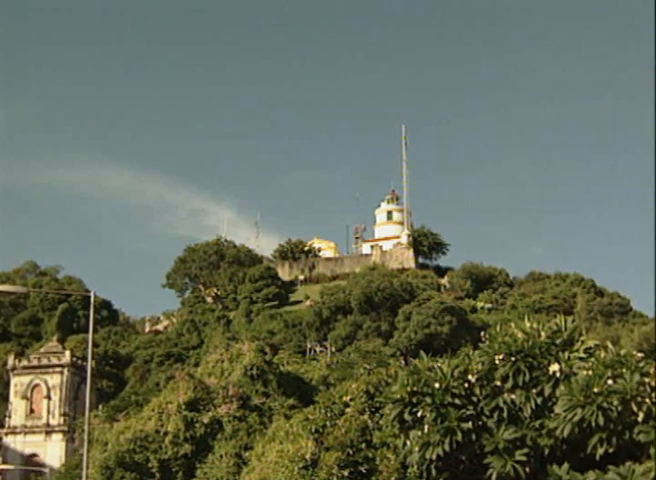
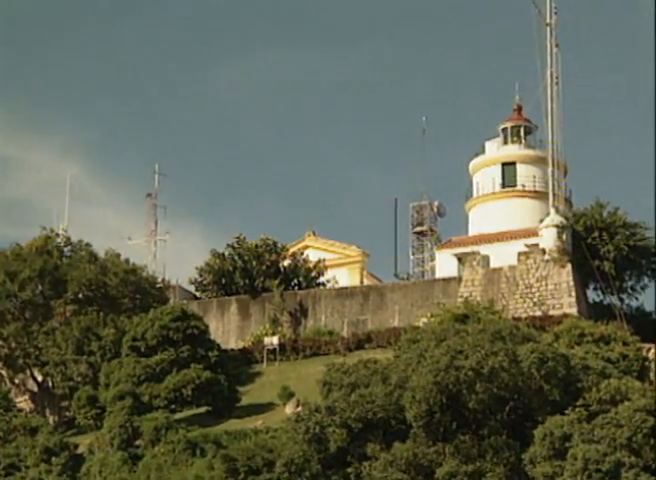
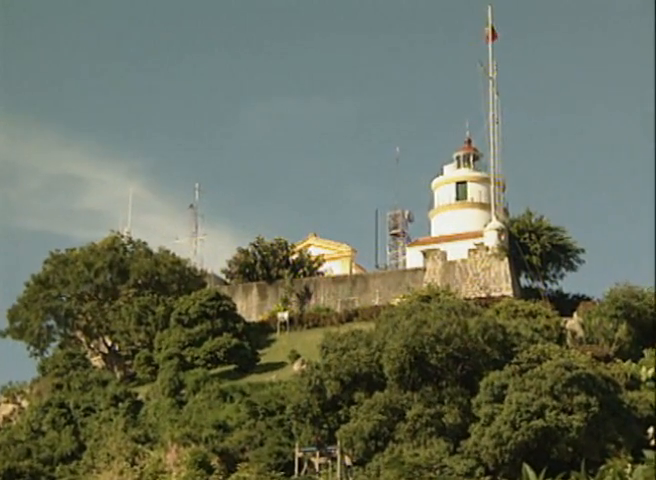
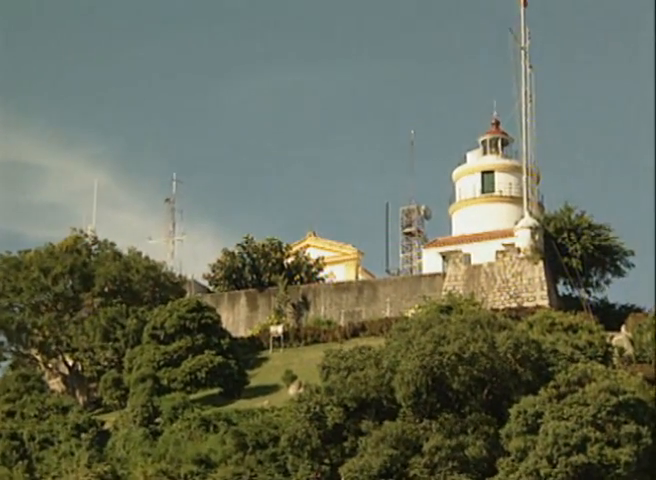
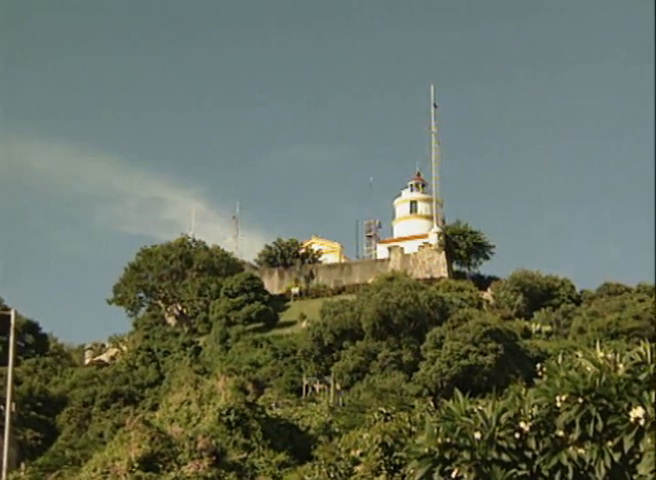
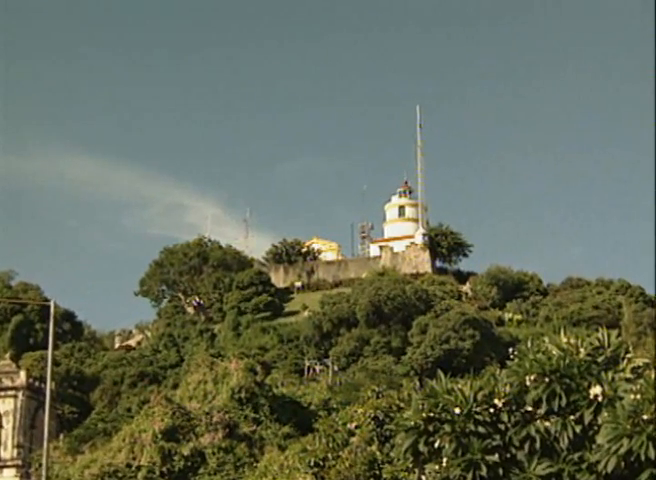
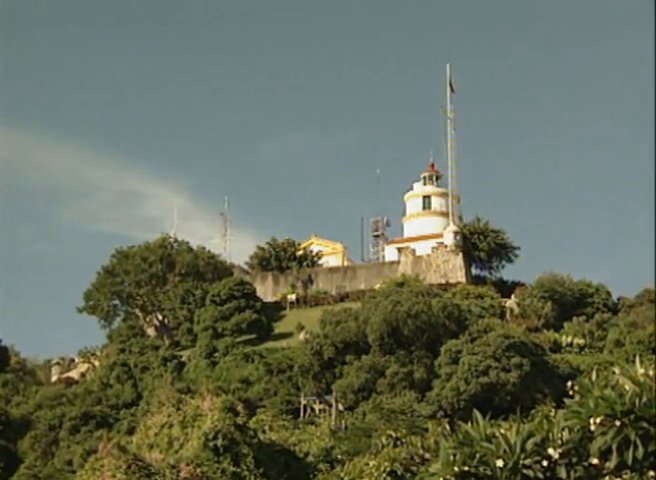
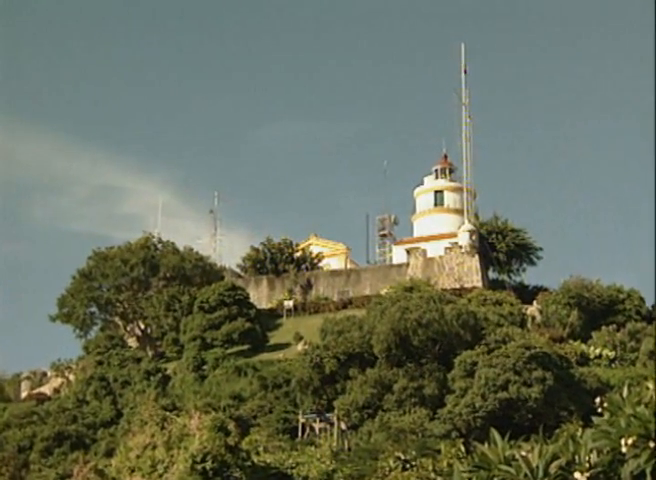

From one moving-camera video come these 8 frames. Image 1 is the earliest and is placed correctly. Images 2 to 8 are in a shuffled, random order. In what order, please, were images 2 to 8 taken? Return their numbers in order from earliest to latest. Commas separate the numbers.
6, 5, 7, 8, 3, 4, 2
